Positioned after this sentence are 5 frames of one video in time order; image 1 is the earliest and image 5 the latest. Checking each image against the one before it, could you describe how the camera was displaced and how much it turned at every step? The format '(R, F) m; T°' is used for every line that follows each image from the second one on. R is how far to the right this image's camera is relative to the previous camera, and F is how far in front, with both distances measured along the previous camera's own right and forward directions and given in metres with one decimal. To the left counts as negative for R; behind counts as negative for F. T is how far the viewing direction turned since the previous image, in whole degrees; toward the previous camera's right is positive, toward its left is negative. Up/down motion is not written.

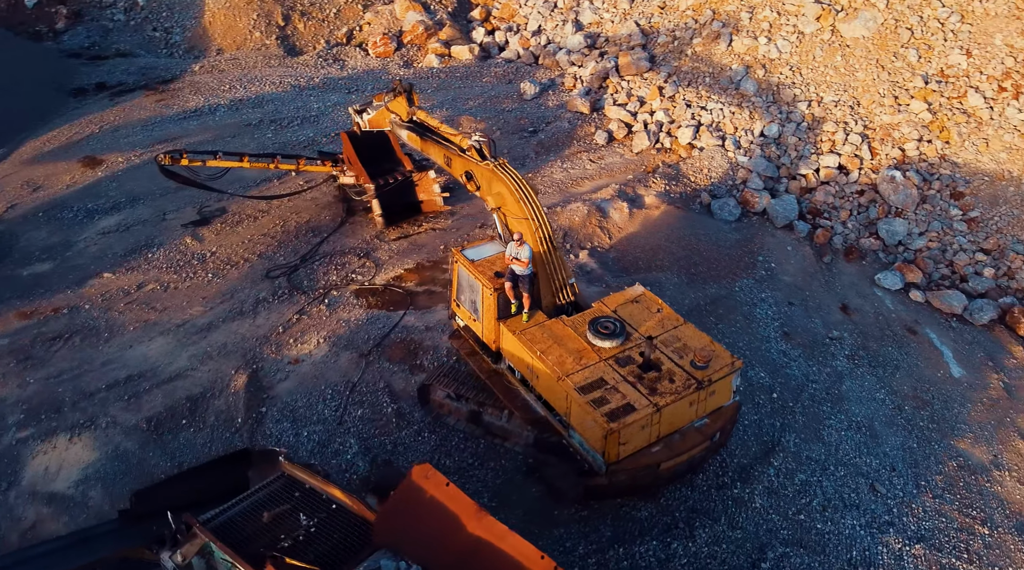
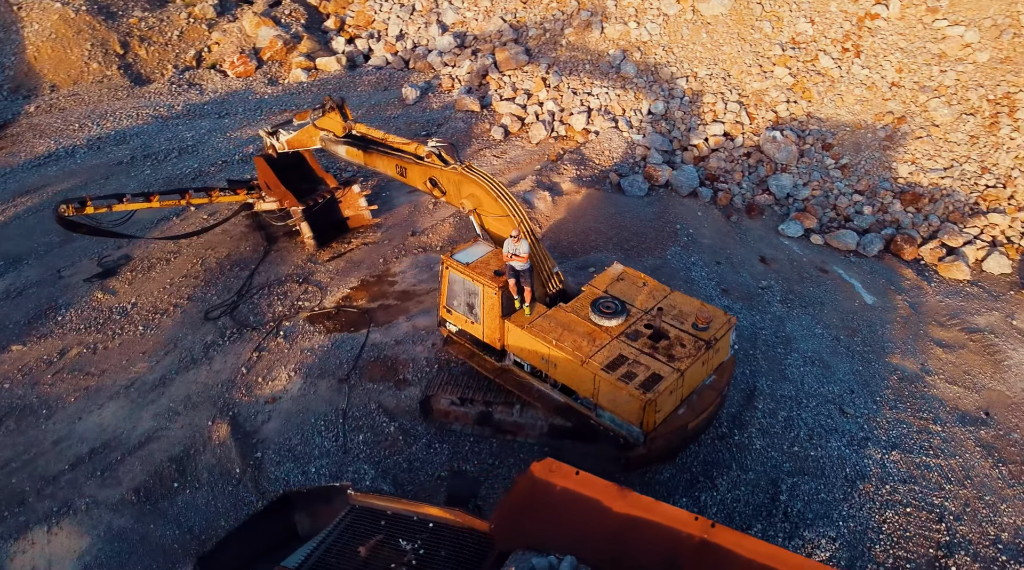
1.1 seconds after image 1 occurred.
(-2.0, +0.1) m; +13°
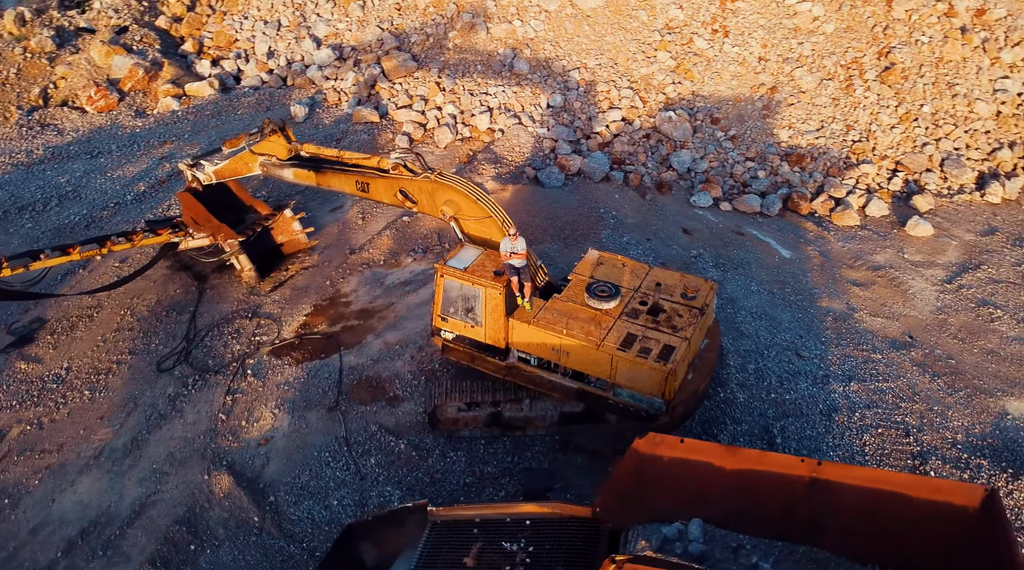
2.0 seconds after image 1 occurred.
(-1.9, +0.1) m; +12°
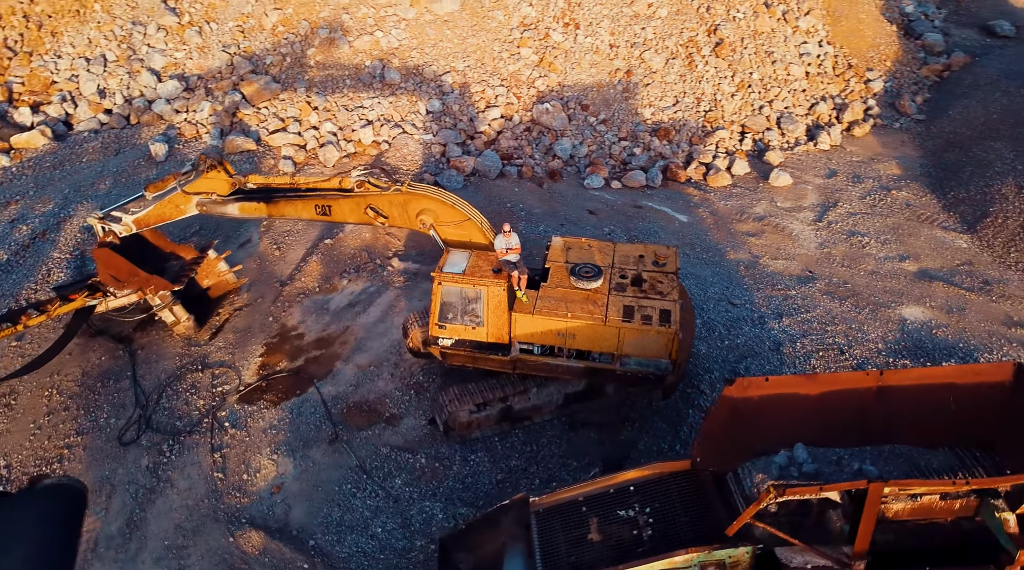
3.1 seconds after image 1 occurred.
(-2.4, +0.1) m; +15°
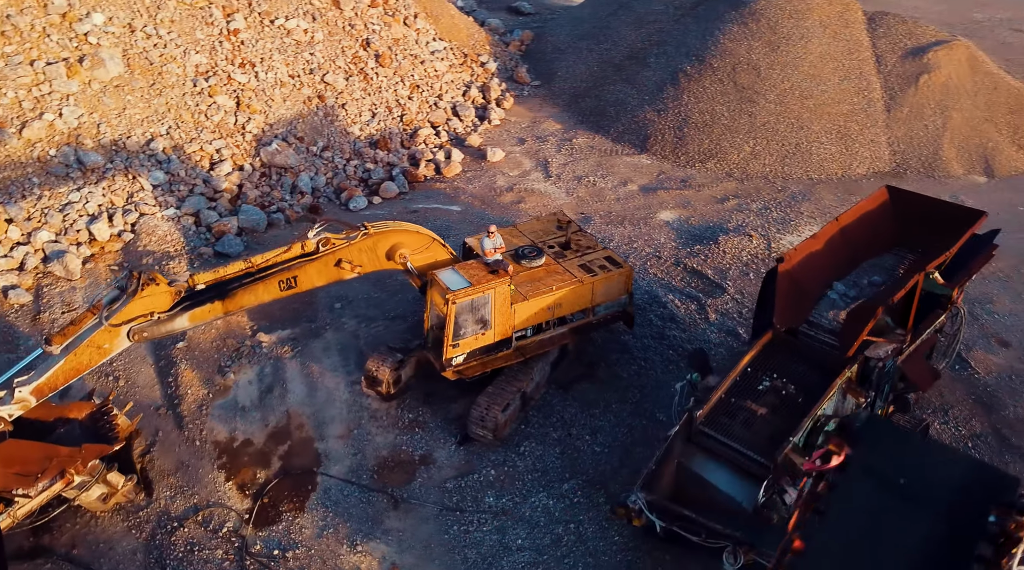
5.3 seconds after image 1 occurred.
(-5.5, +1.1) m; +34°
